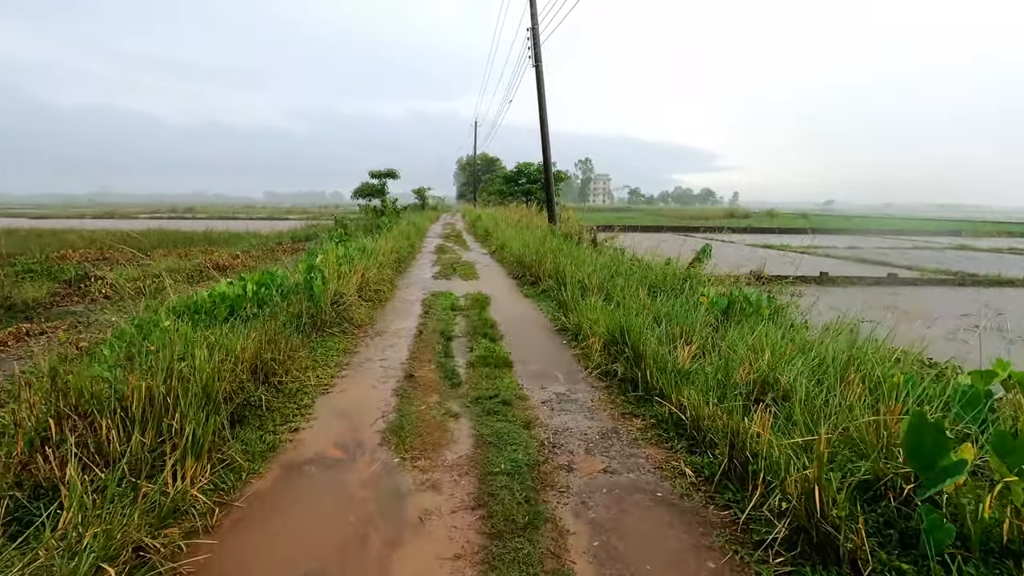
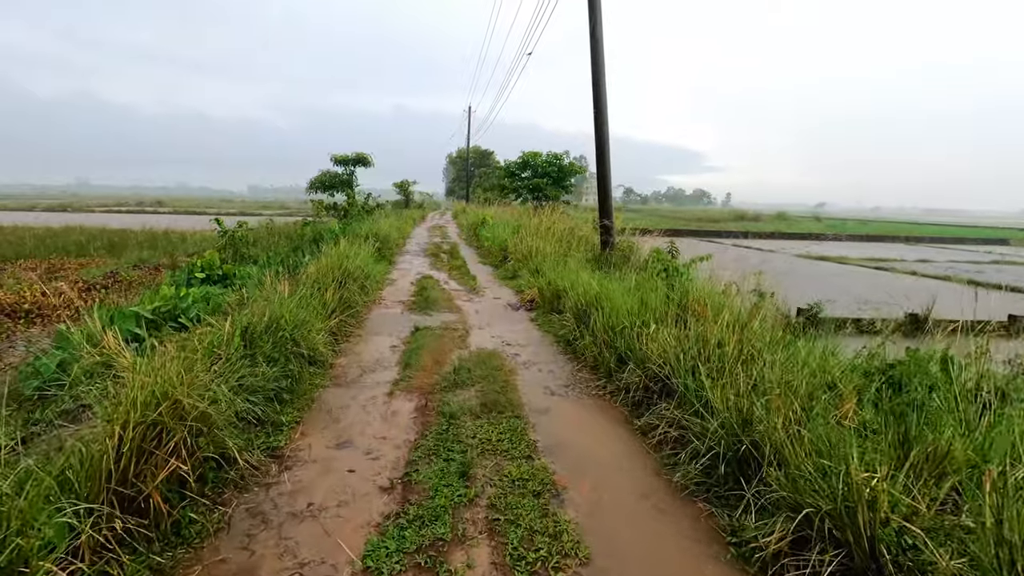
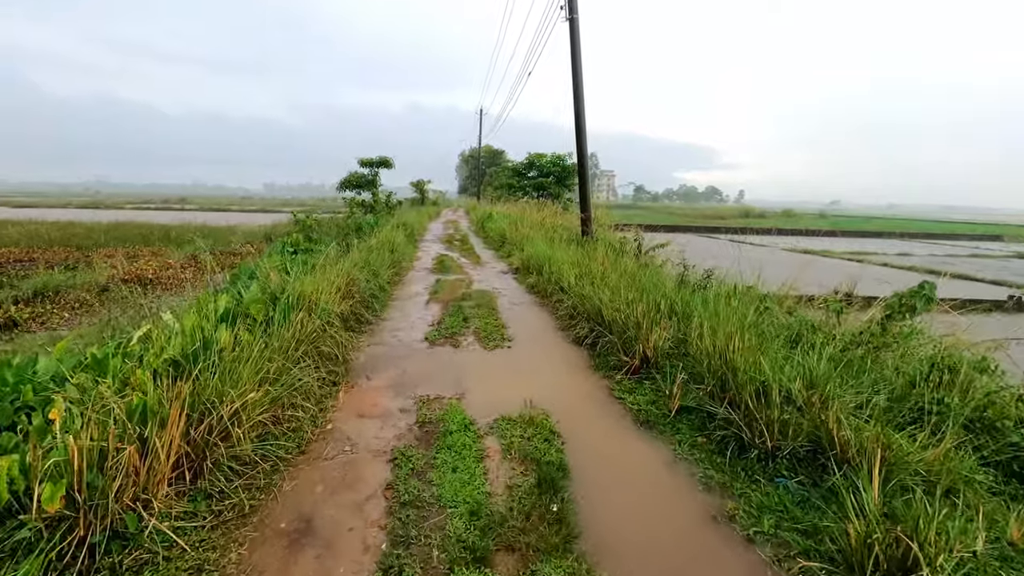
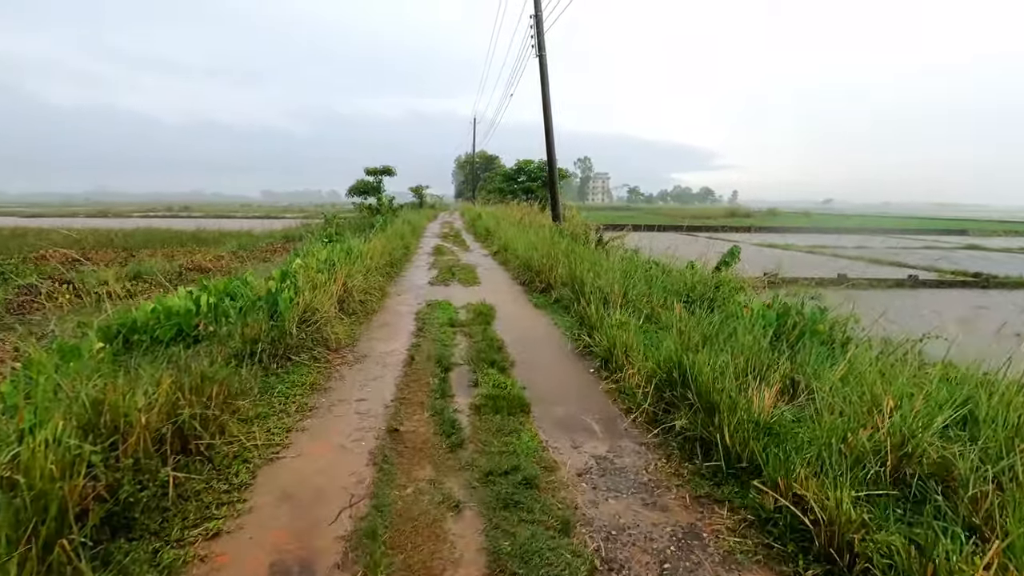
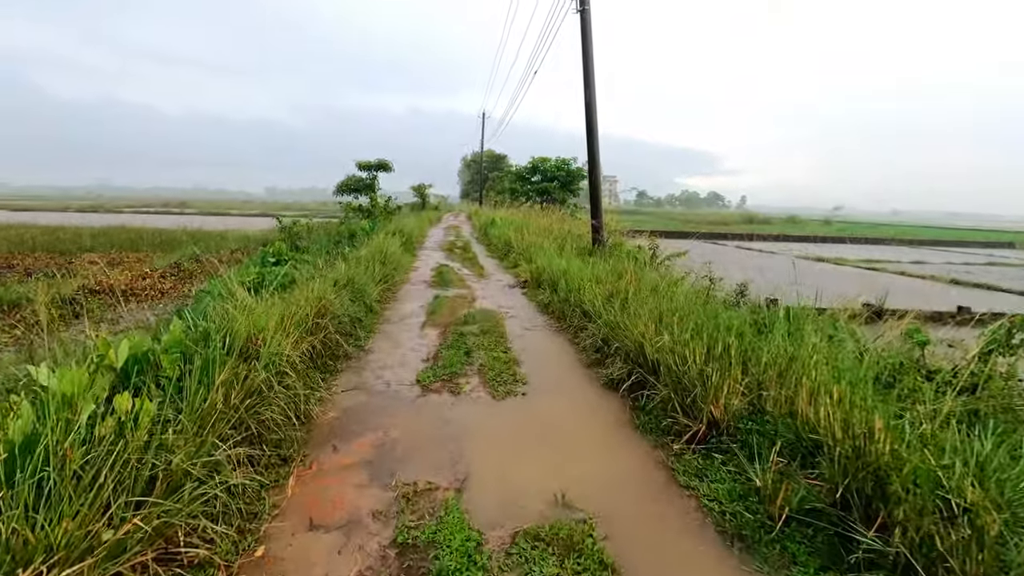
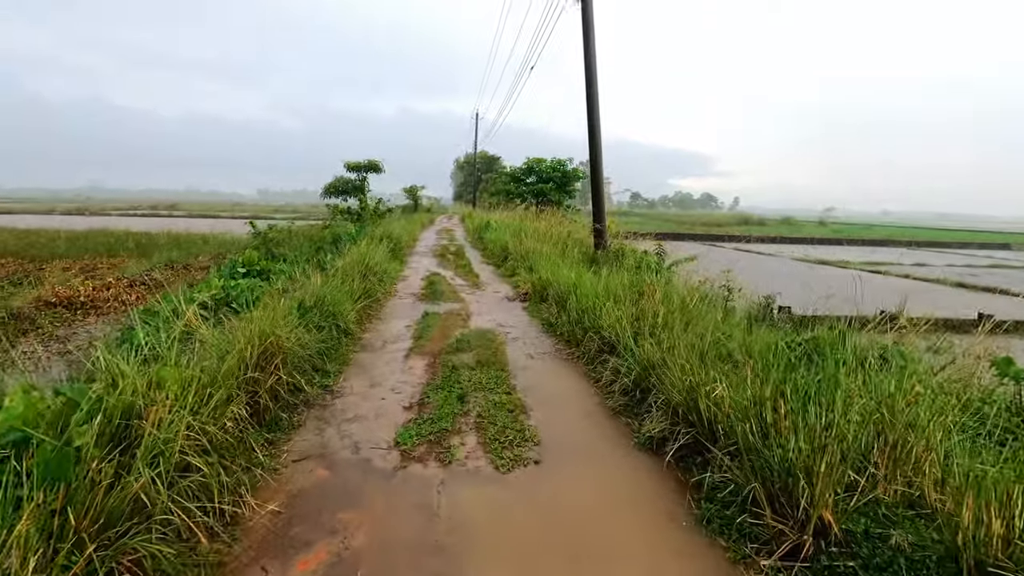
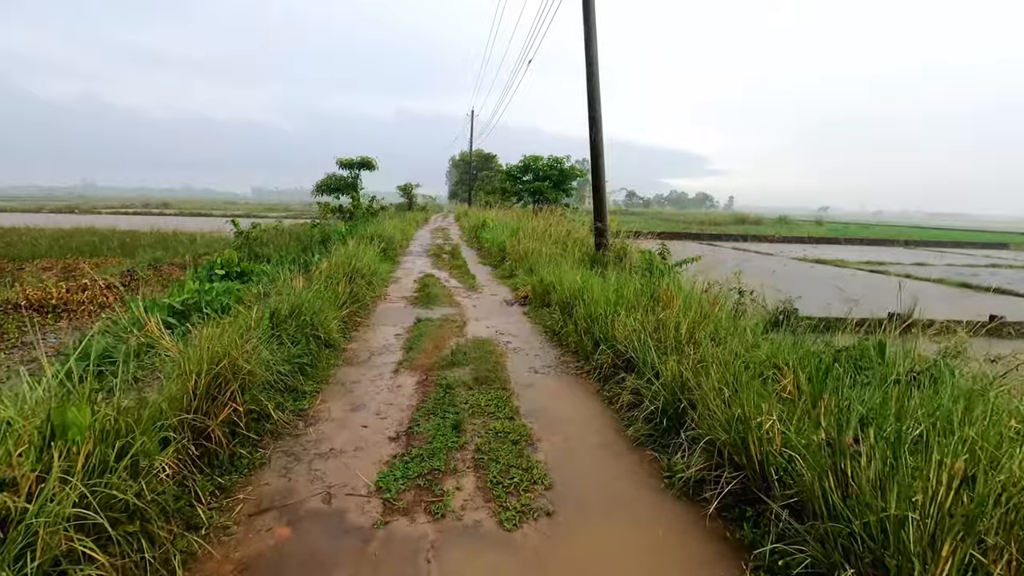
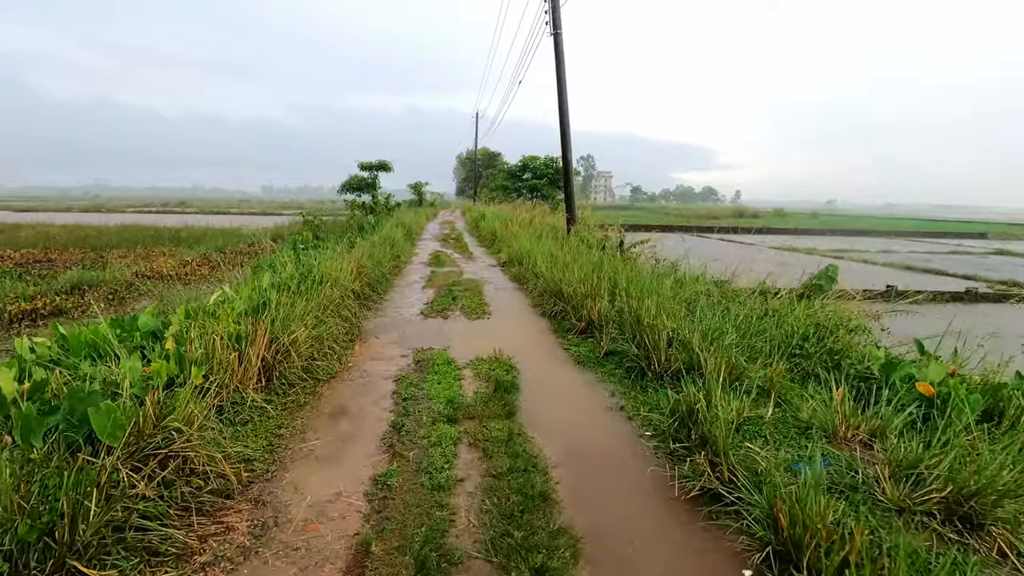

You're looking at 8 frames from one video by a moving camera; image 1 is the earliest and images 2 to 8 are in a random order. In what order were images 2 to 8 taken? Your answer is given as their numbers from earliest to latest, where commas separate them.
4, 8, 3, 5, 6, 7, 2
